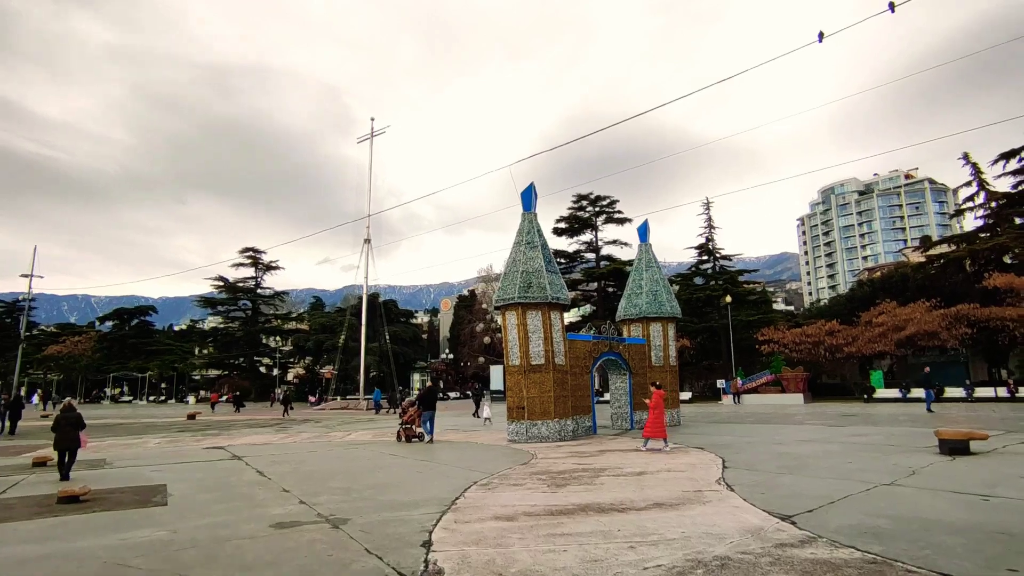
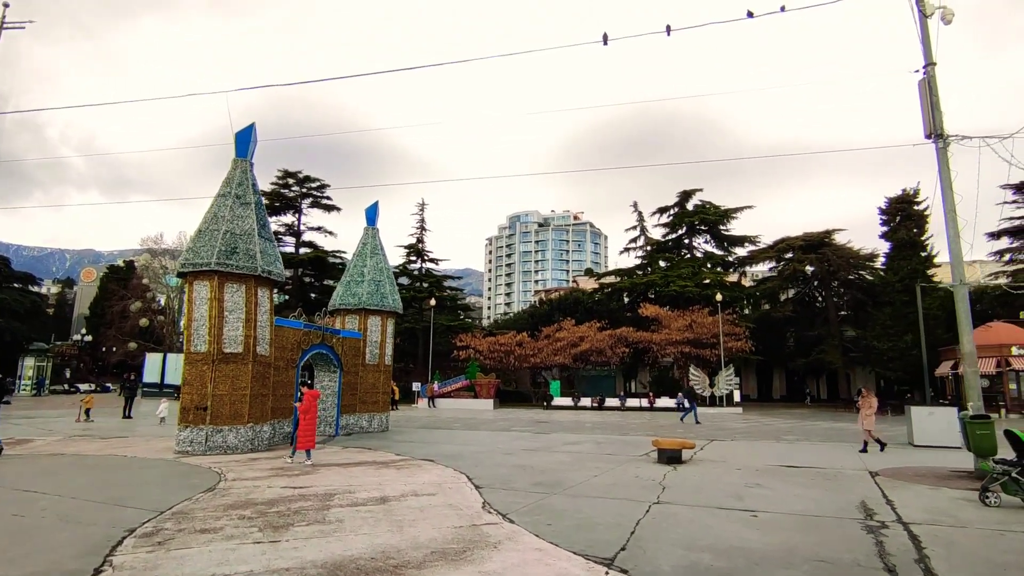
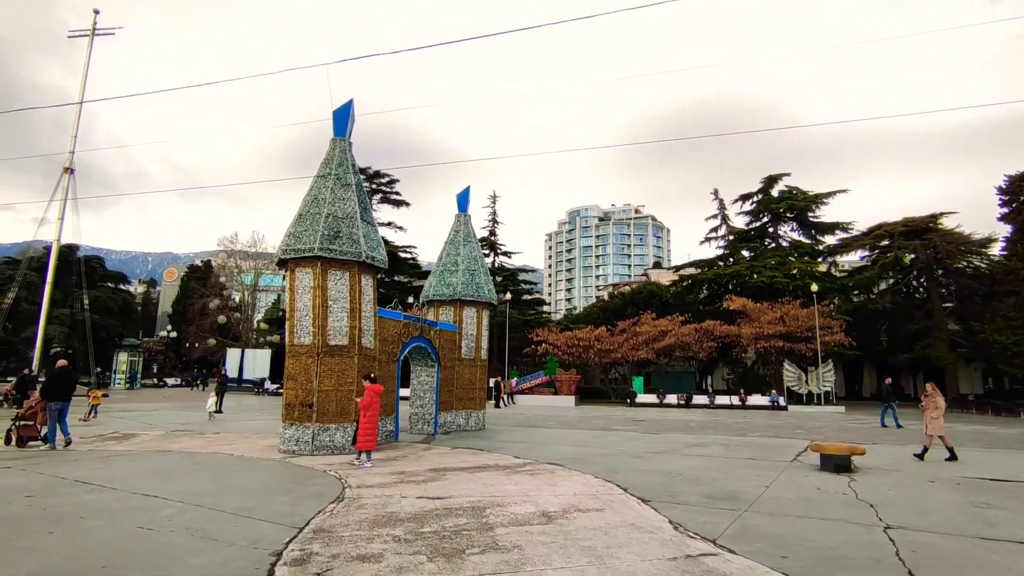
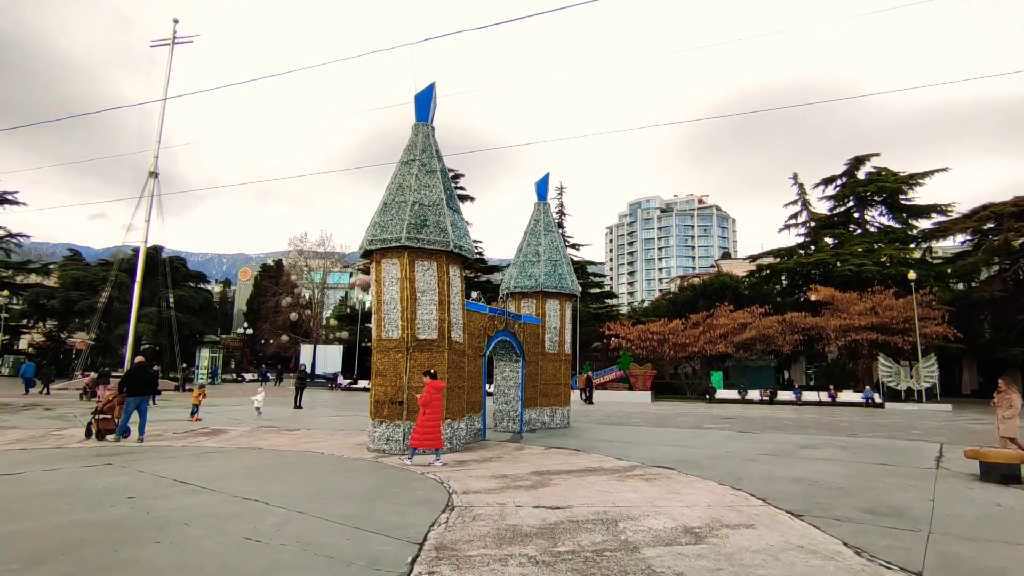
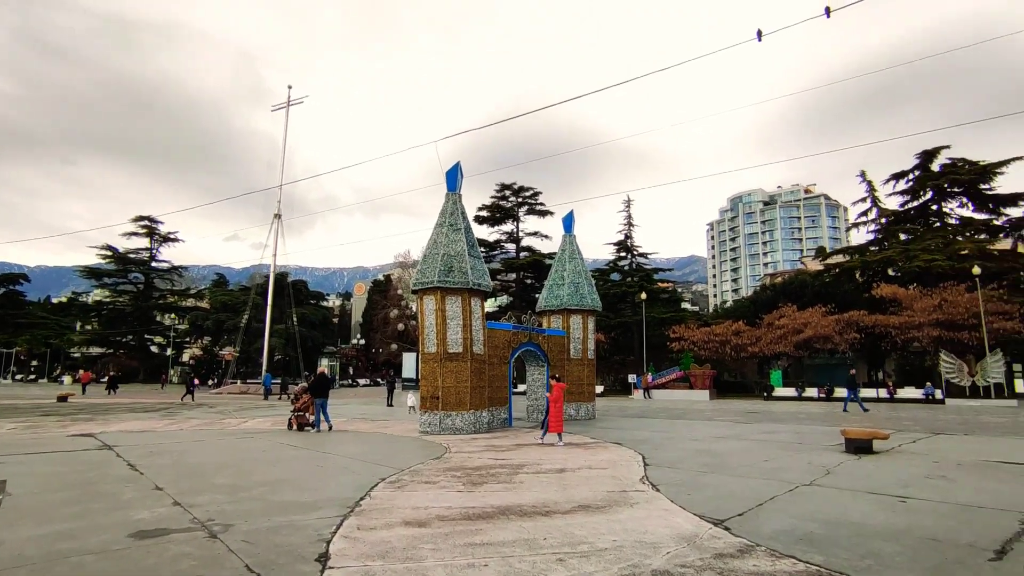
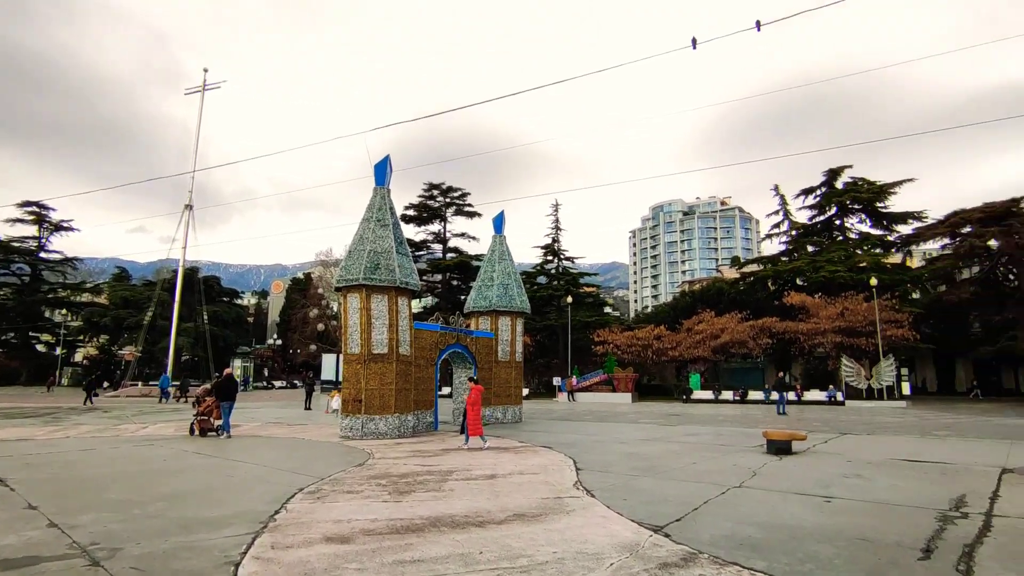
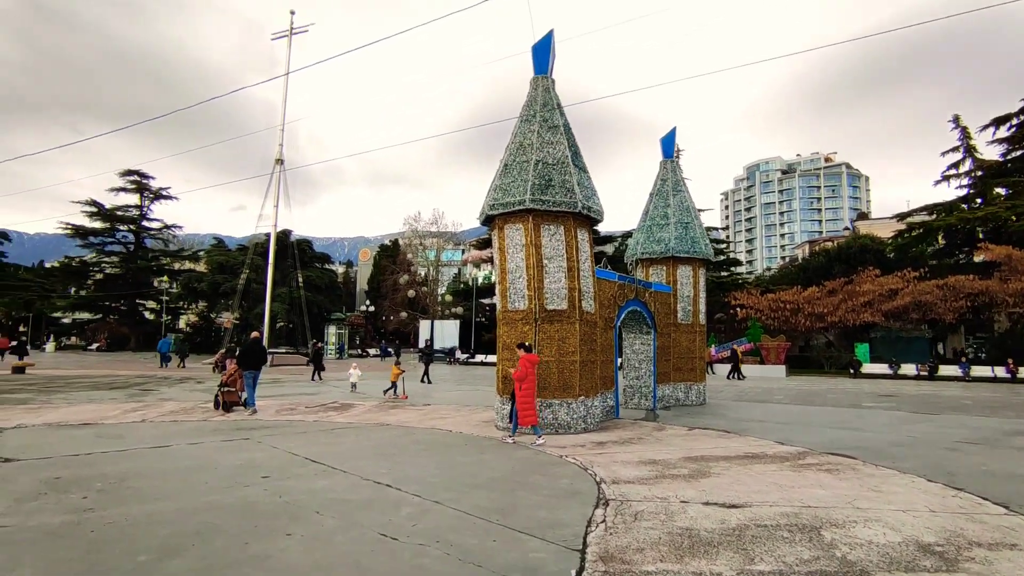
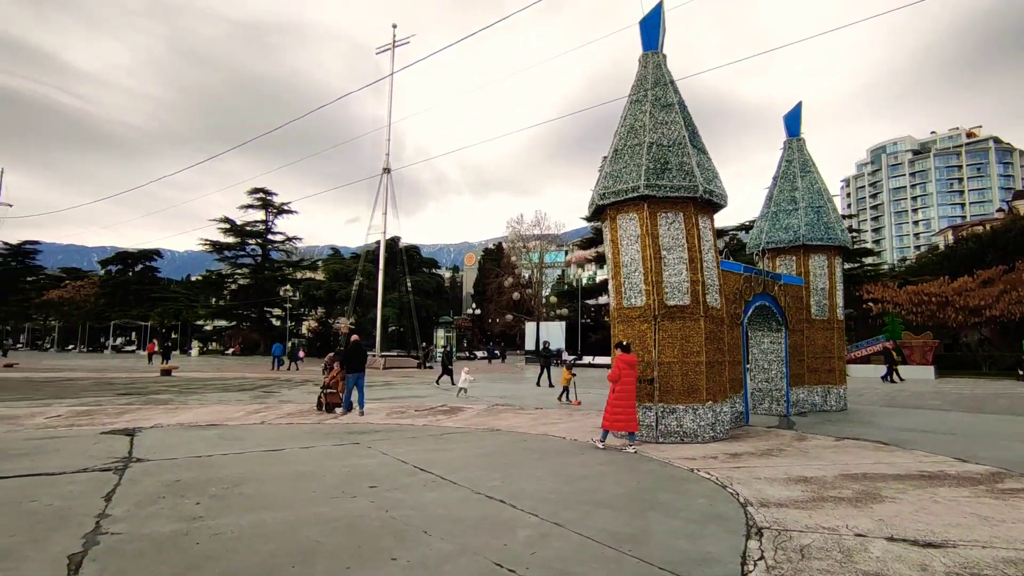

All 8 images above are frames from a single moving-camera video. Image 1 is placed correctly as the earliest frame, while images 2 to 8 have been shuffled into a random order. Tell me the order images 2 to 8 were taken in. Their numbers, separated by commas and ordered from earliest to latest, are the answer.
5, 6, 2, 3, 4, 7, 8
